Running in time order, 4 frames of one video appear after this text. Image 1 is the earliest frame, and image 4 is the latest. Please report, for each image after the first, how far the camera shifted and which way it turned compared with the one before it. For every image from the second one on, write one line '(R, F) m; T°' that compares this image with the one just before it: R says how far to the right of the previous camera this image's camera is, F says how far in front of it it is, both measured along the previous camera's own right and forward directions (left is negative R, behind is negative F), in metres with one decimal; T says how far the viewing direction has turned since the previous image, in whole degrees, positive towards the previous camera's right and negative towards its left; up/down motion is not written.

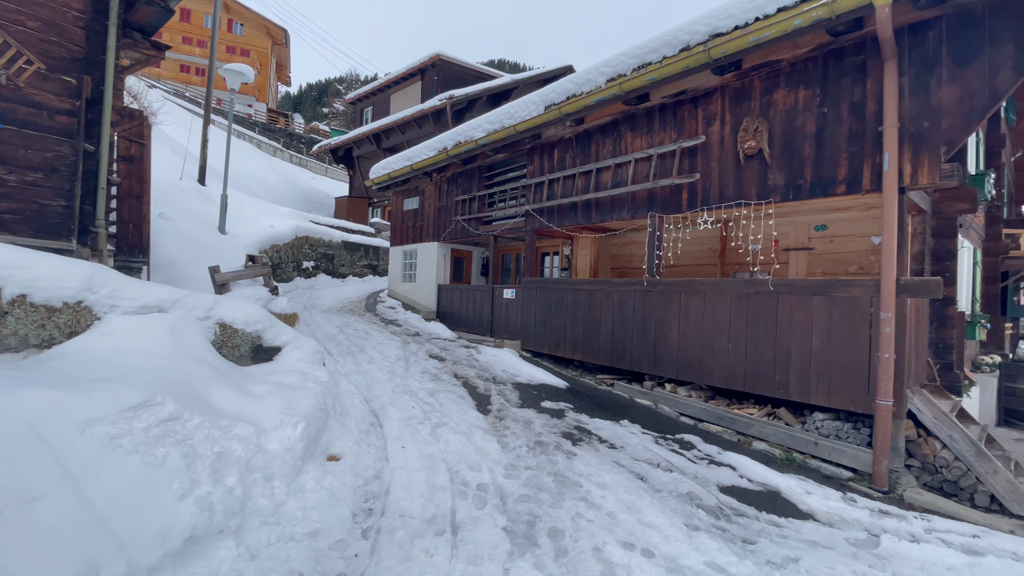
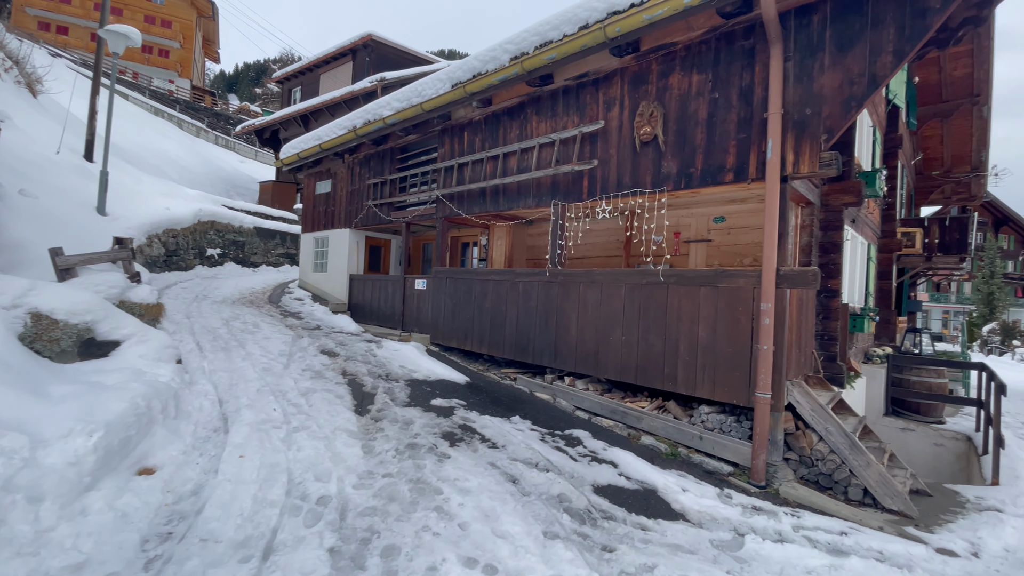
(+0.9, +0.4) m; +6°
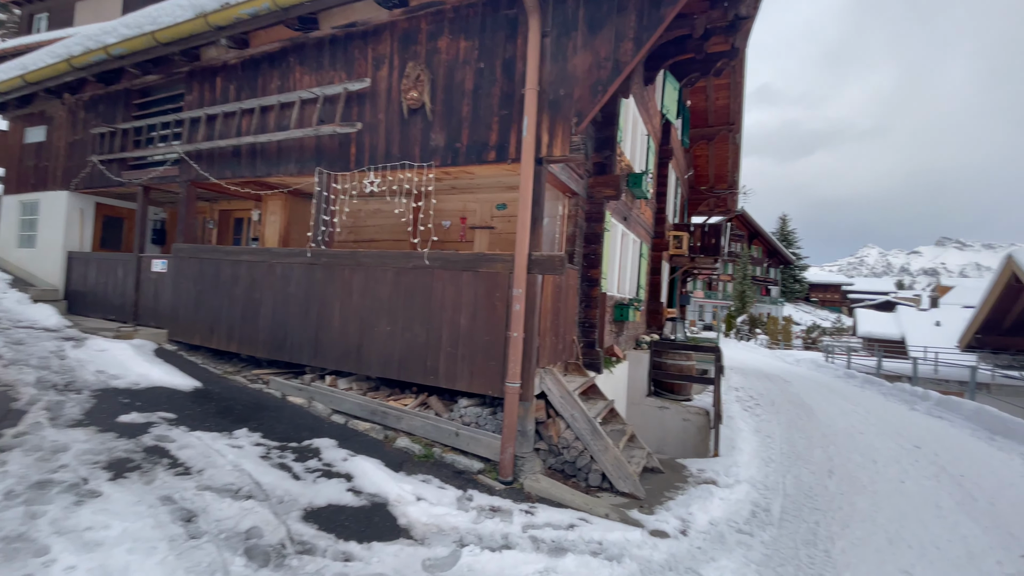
(+1.1, +0.5) m; +19°
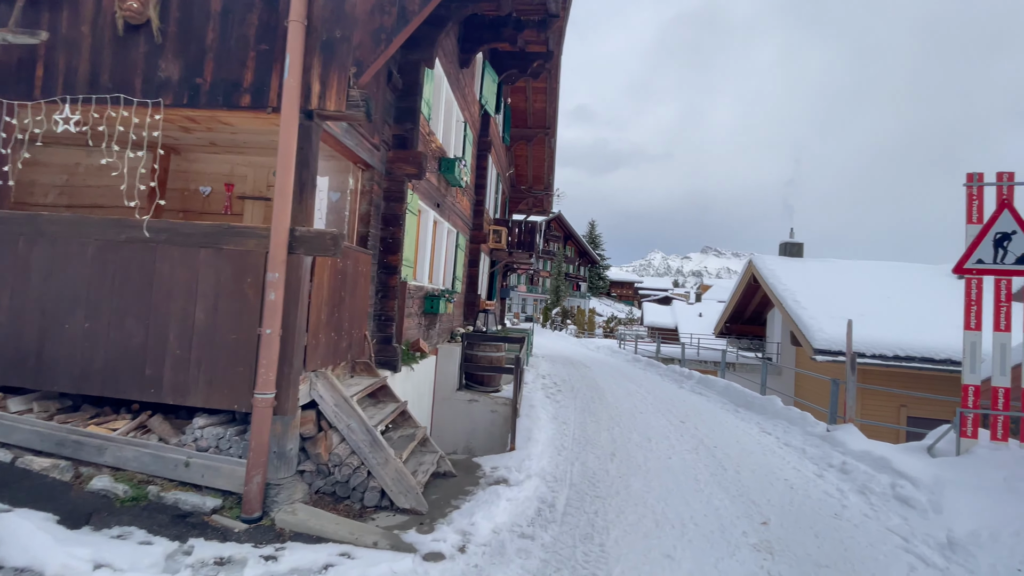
(+0.5, +0.6) m; +20°
